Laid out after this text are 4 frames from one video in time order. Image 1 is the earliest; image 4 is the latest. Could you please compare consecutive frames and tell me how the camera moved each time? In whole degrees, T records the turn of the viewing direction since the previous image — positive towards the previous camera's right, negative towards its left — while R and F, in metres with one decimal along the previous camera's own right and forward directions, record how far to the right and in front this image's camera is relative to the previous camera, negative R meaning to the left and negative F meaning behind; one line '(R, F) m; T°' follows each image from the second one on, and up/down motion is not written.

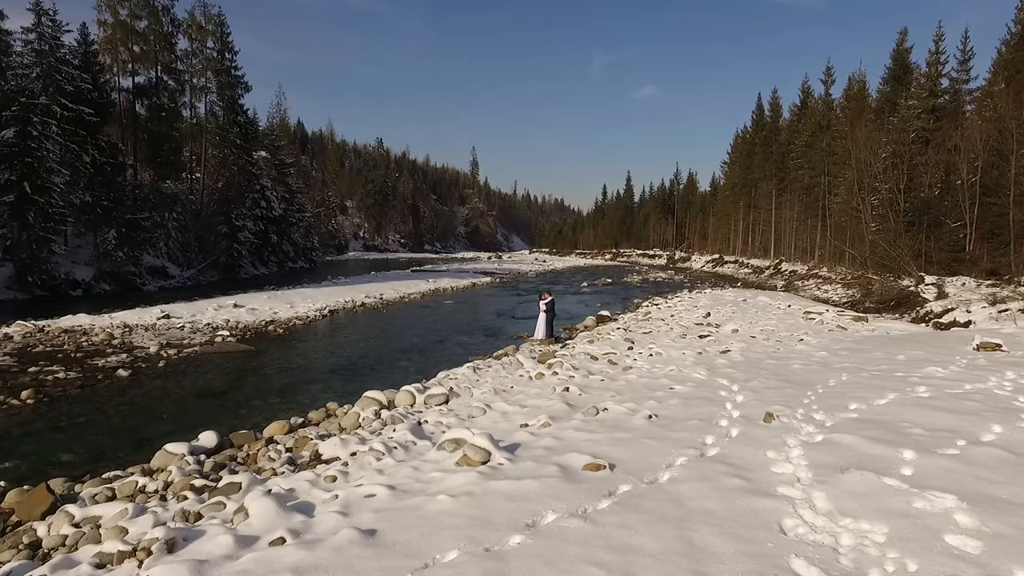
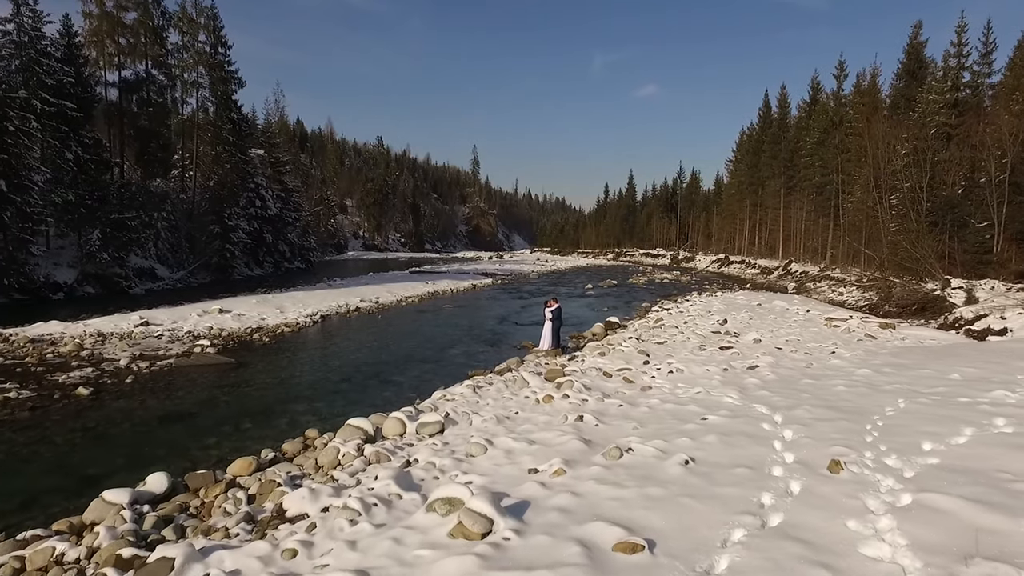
(0.0, +1.1) m; 0°
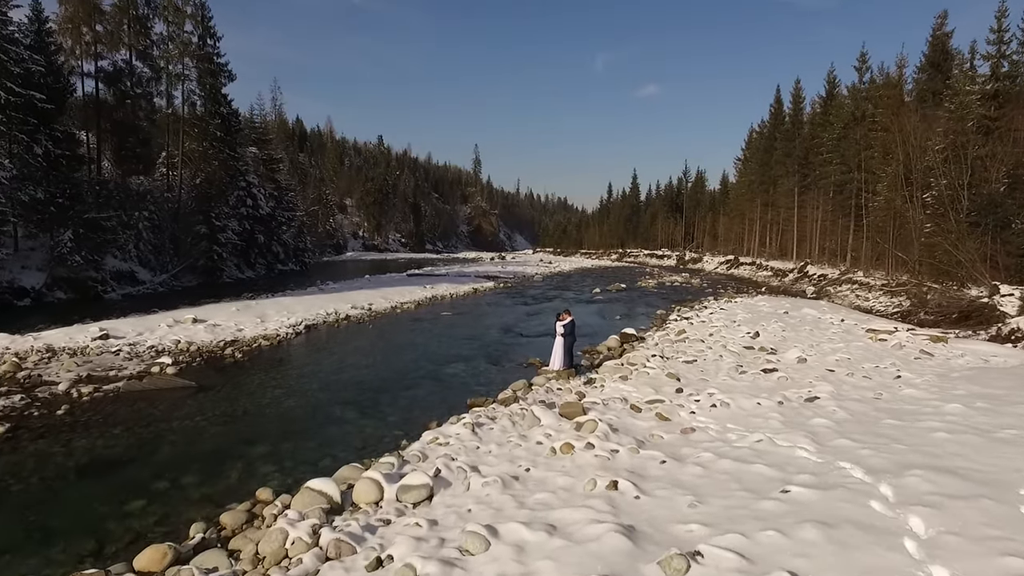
(-0.1, +1.7) m; 0°
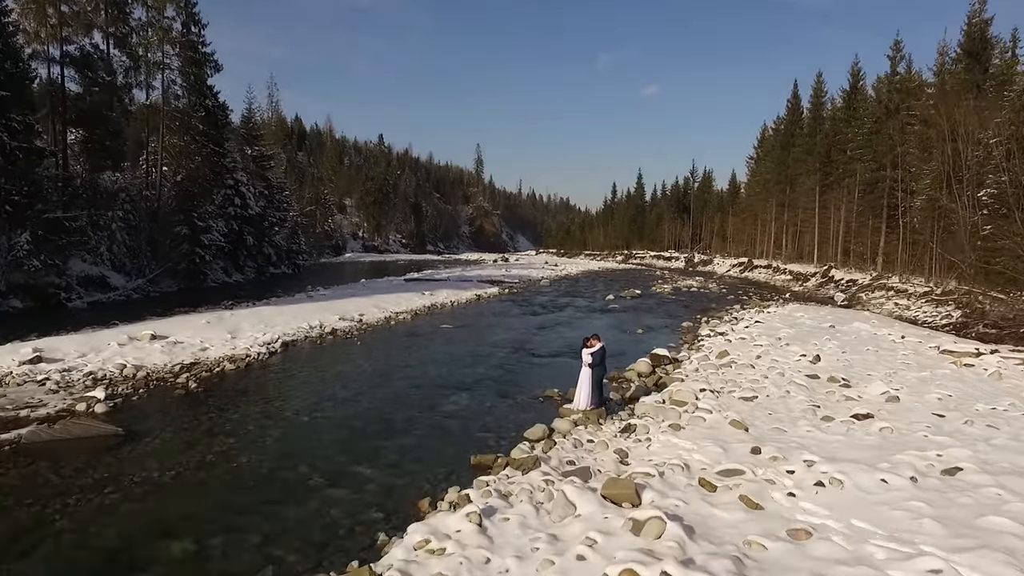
(-0.2, +2.2) m; 0°
